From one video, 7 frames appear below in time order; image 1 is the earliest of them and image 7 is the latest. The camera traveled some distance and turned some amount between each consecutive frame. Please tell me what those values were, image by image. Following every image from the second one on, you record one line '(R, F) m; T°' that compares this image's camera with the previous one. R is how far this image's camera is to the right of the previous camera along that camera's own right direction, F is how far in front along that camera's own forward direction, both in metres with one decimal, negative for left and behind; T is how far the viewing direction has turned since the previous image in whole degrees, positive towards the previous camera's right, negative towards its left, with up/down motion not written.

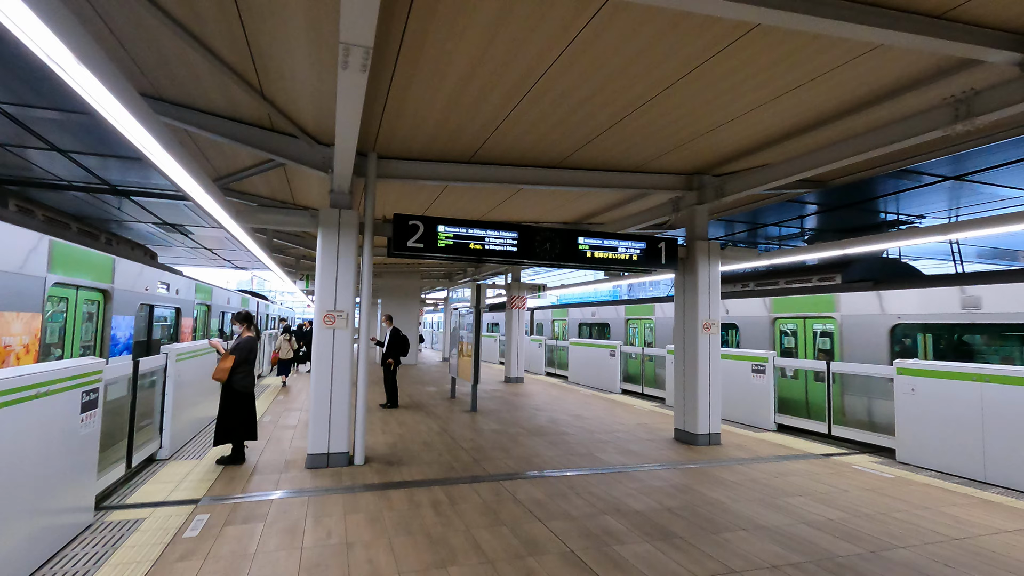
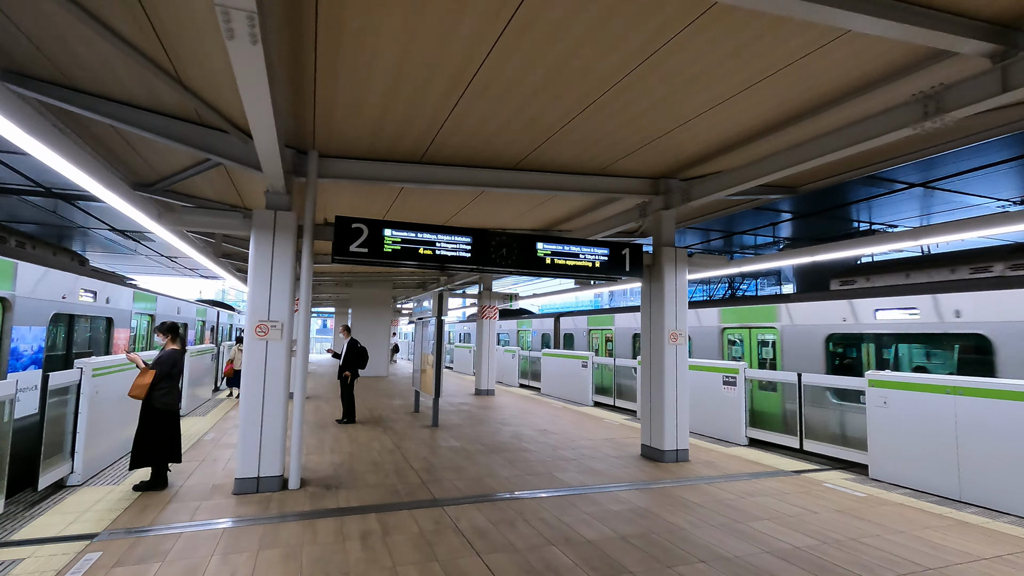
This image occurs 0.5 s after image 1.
(+0.3, +0.4) m; +2°
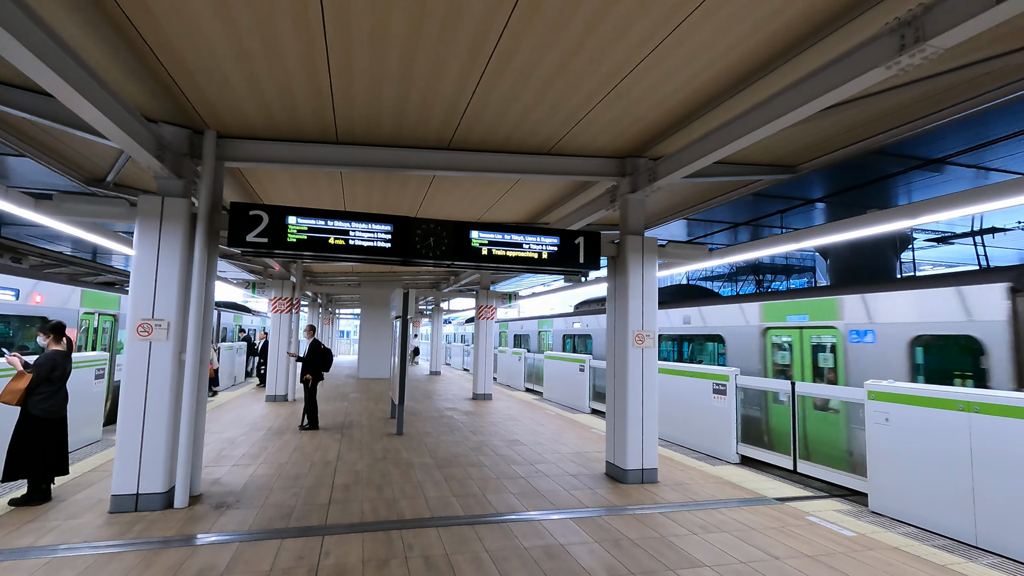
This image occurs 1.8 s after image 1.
(+1.1, +0.8) m; -5°
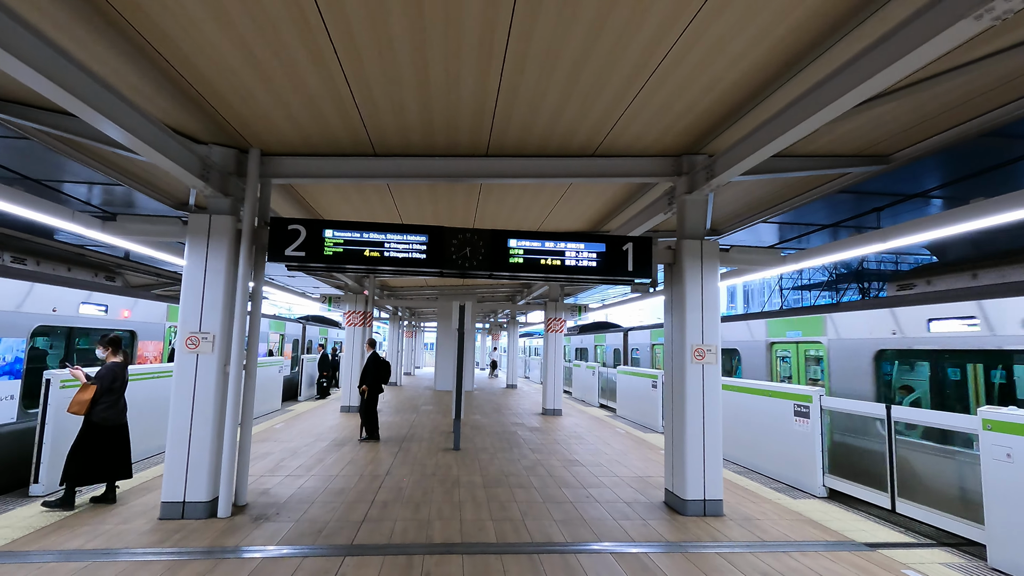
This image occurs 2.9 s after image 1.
(+0.4, +0.3) m; -9°
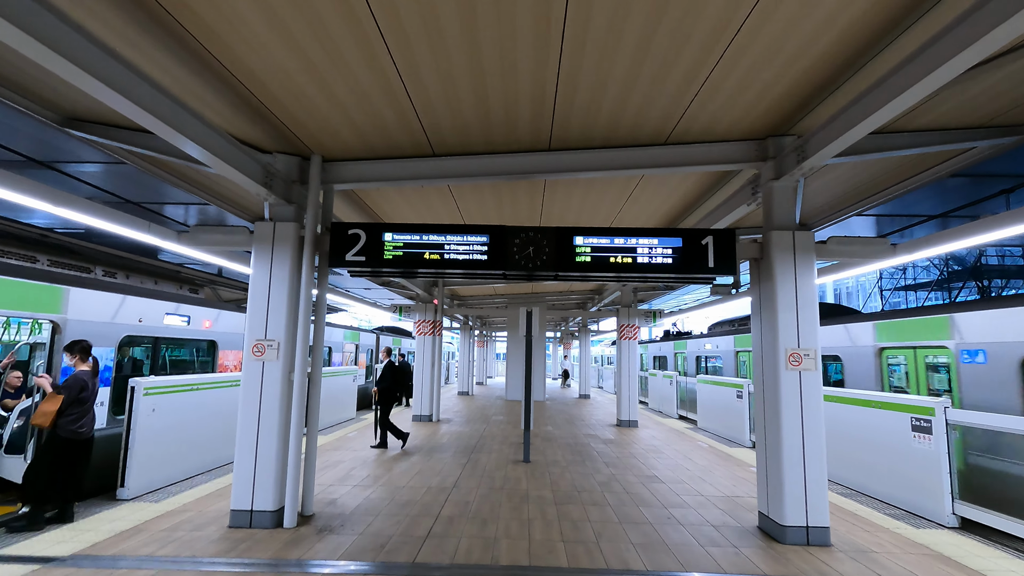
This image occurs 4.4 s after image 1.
(0.0, +0.3) m; -8°
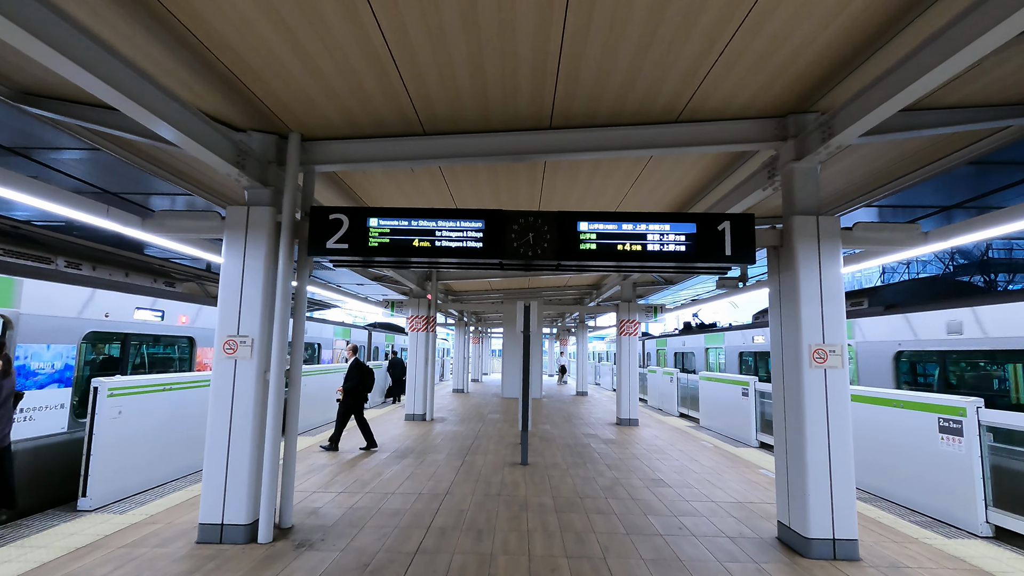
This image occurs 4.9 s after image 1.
(0.0, +0.4) m; +1°
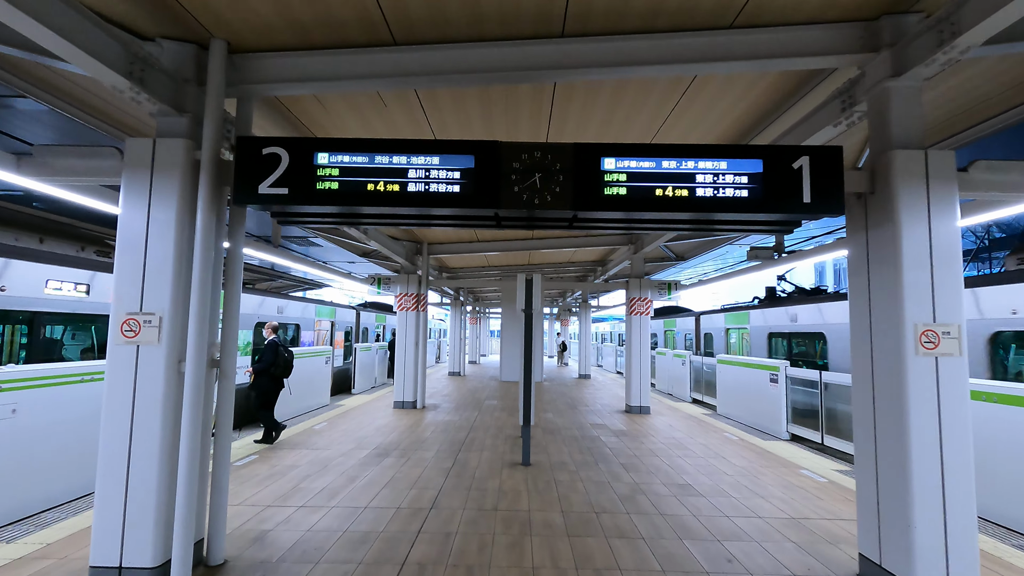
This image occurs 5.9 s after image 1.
(0.0, +1.1) m; 0°
